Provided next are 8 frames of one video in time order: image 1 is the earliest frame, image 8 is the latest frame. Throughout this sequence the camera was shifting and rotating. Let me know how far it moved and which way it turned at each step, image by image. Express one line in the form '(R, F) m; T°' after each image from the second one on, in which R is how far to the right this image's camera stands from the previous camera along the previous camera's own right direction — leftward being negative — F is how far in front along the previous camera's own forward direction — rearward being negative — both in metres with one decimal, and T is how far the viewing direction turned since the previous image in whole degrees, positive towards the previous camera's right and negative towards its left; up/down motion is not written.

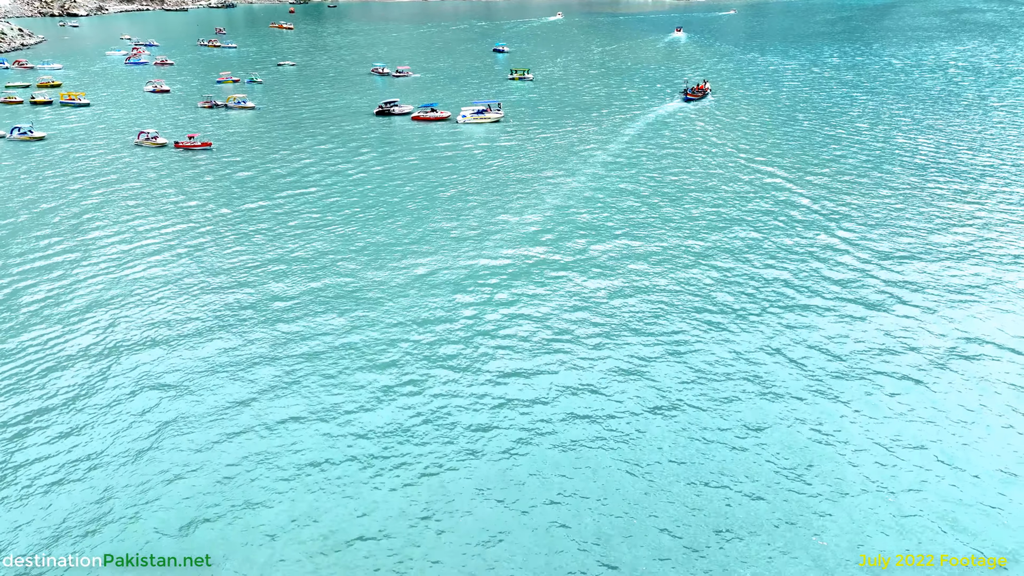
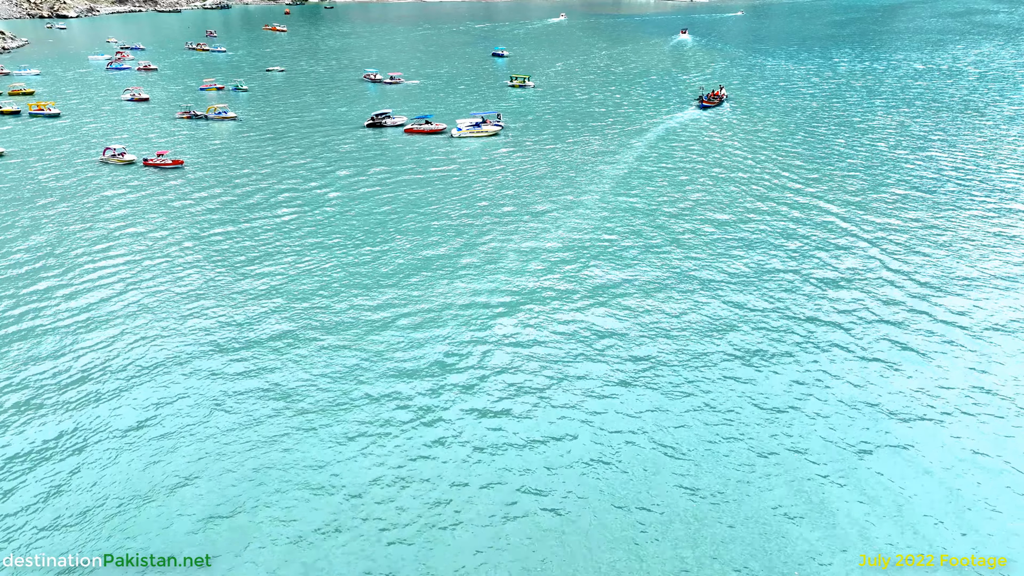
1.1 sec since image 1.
(0.0, +6.4) m; 0°
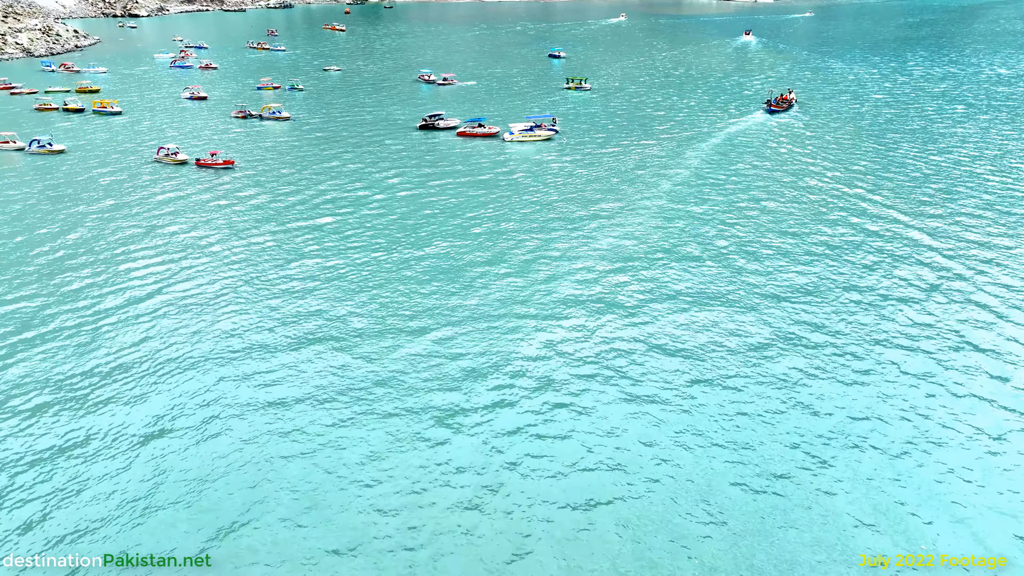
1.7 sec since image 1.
(0.0, +2.5) m; -4°
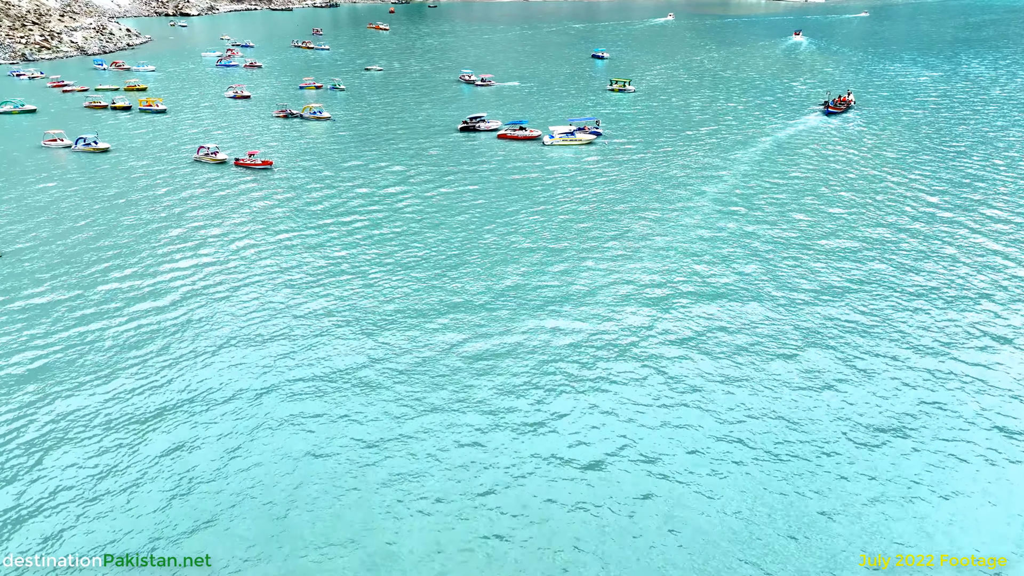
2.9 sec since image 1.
(0.0, +1.6) m; -3°
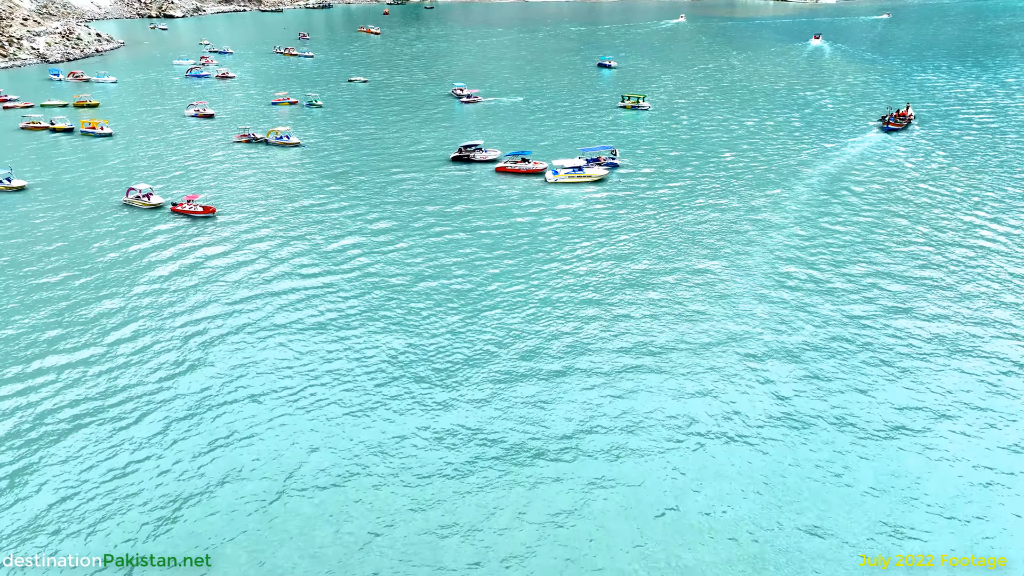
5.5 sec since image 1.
(-0.2, +12.6) m; 0°
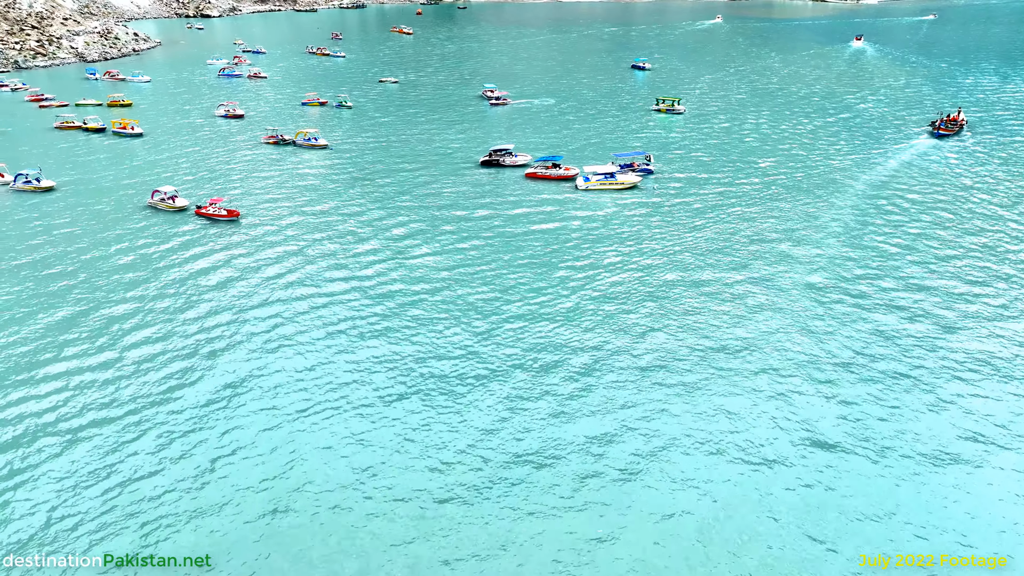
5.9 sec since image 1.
(0.0, +1.8) m; -2°
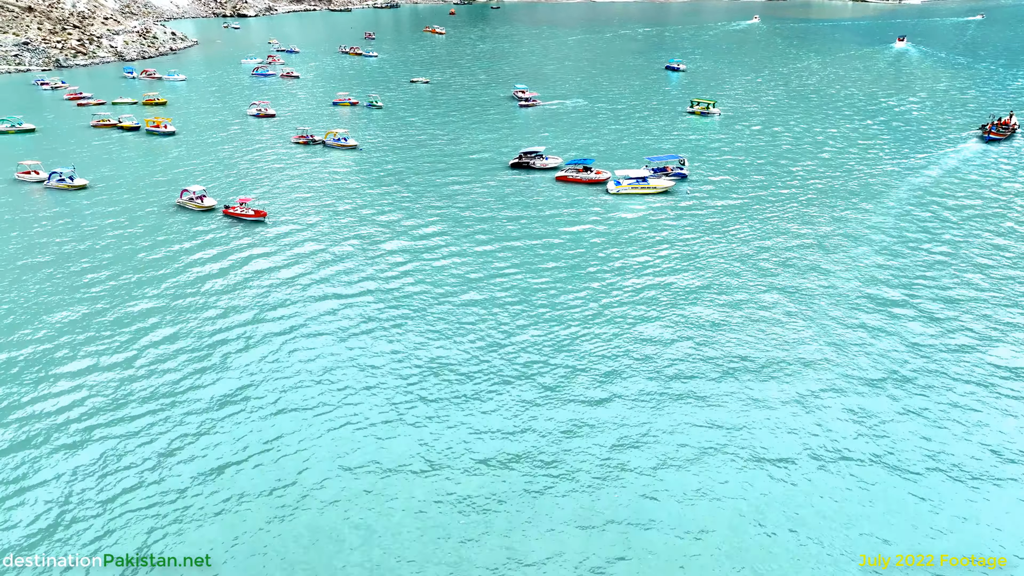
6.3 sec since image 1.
(+0.1, +1.1) m; -2°
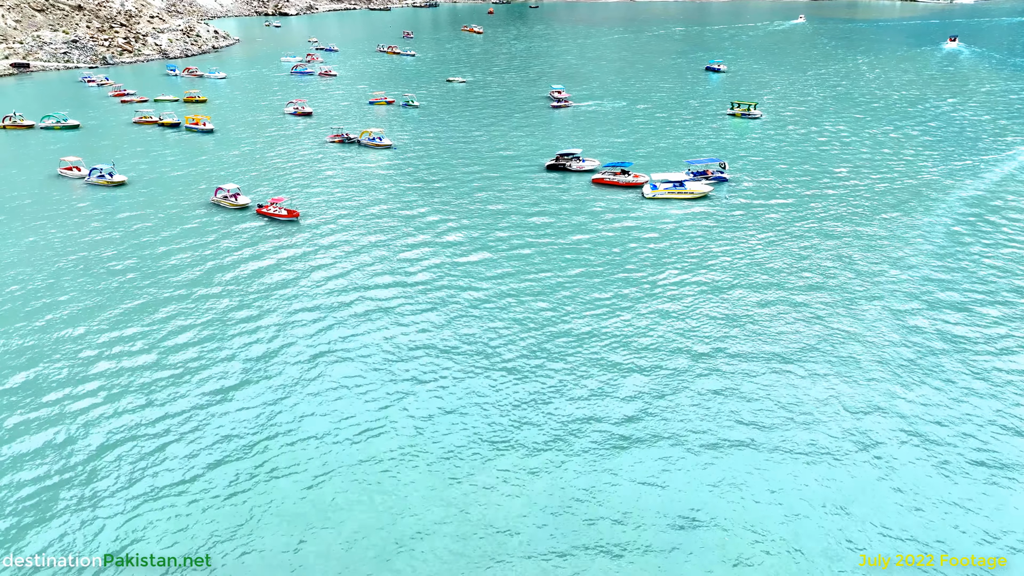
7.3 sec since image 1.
(0.0, +1.0) m; -3°
